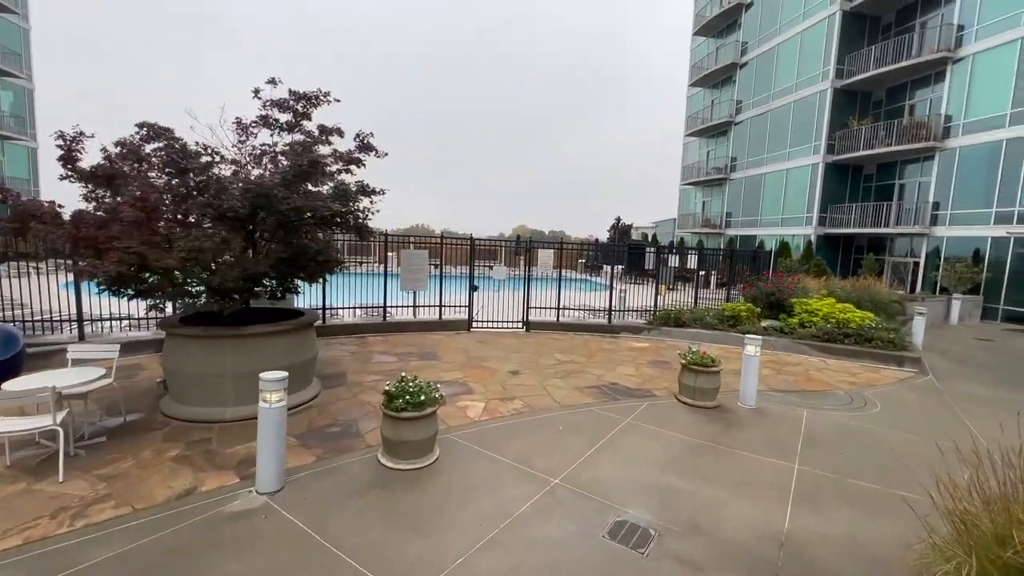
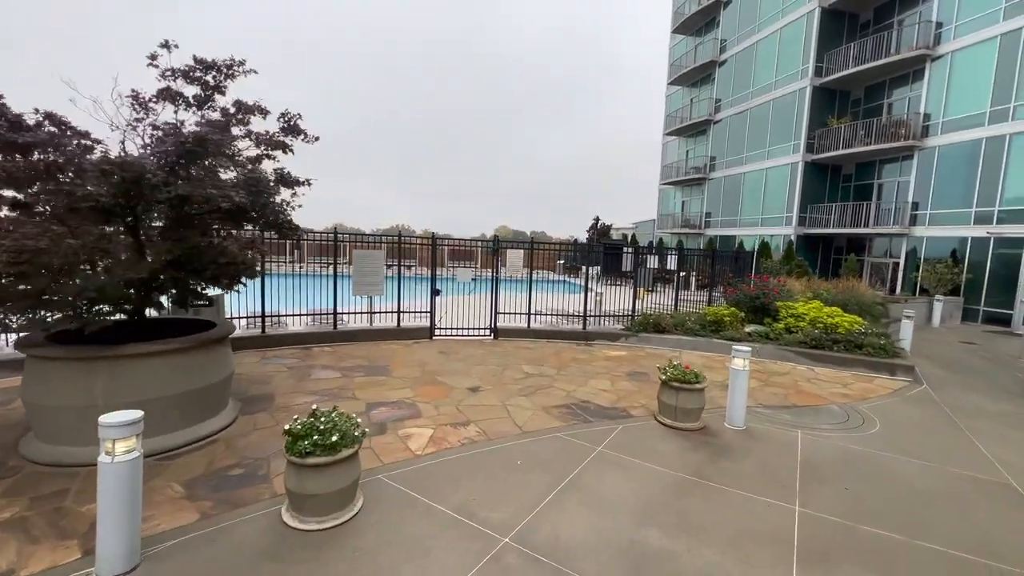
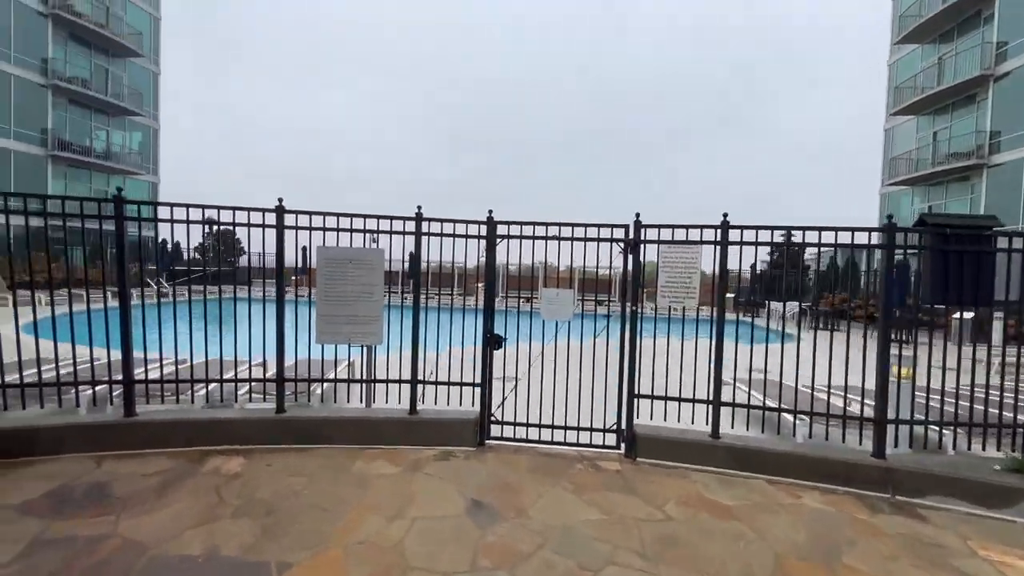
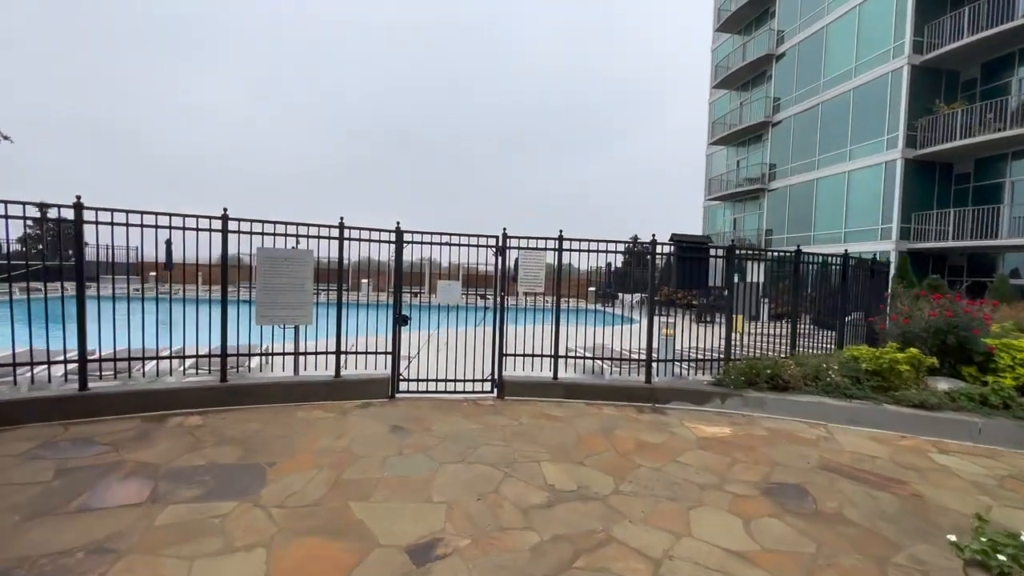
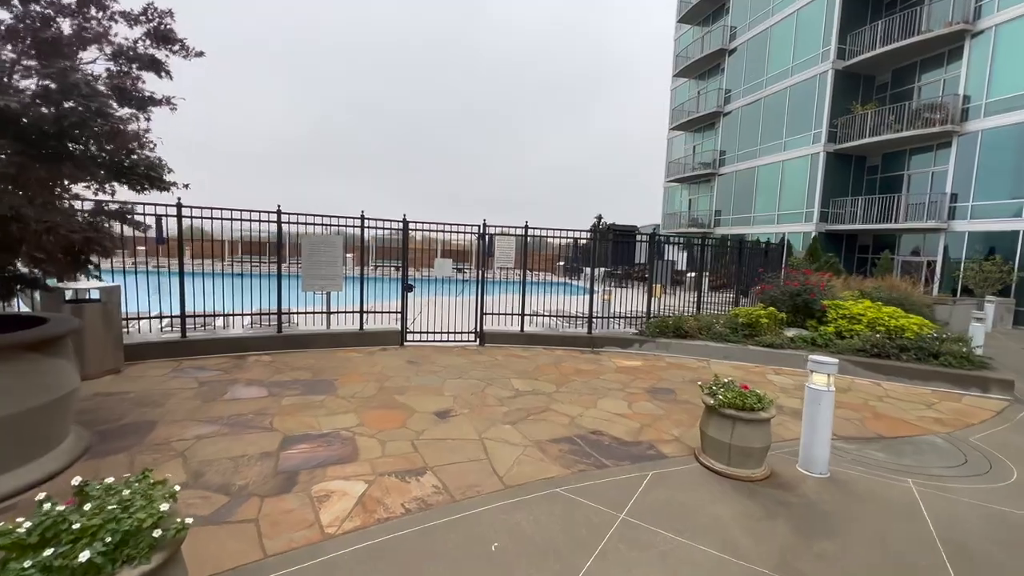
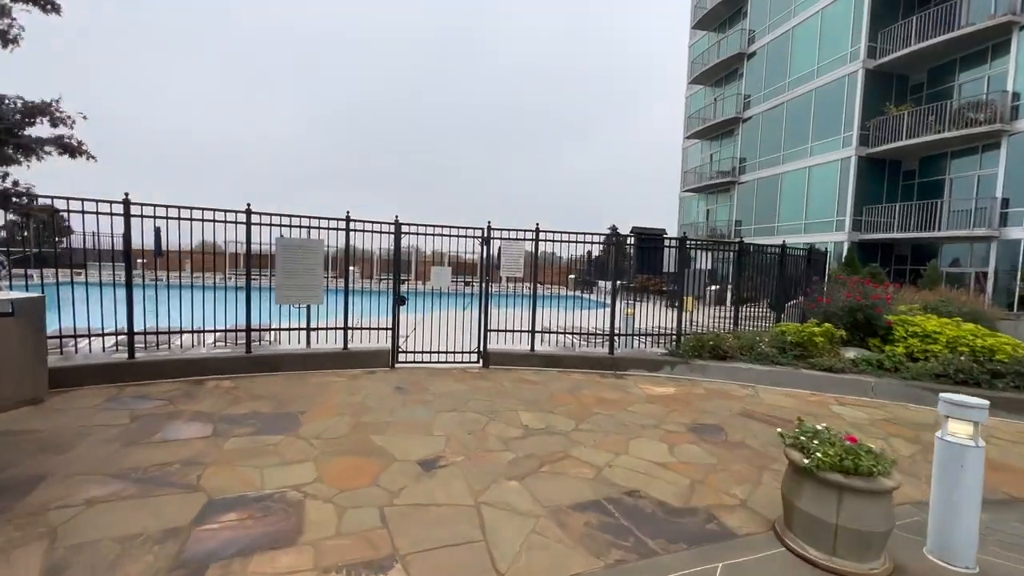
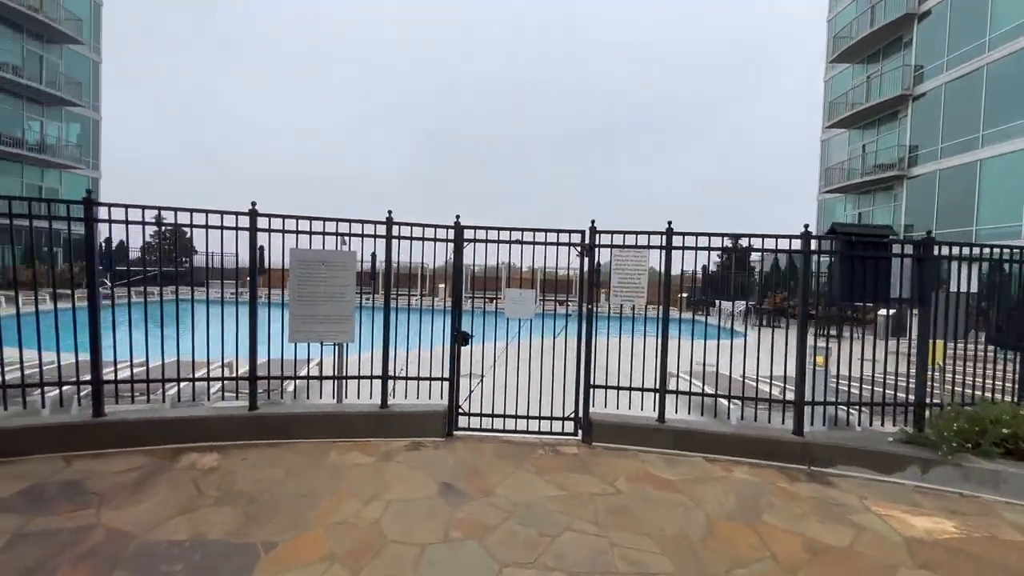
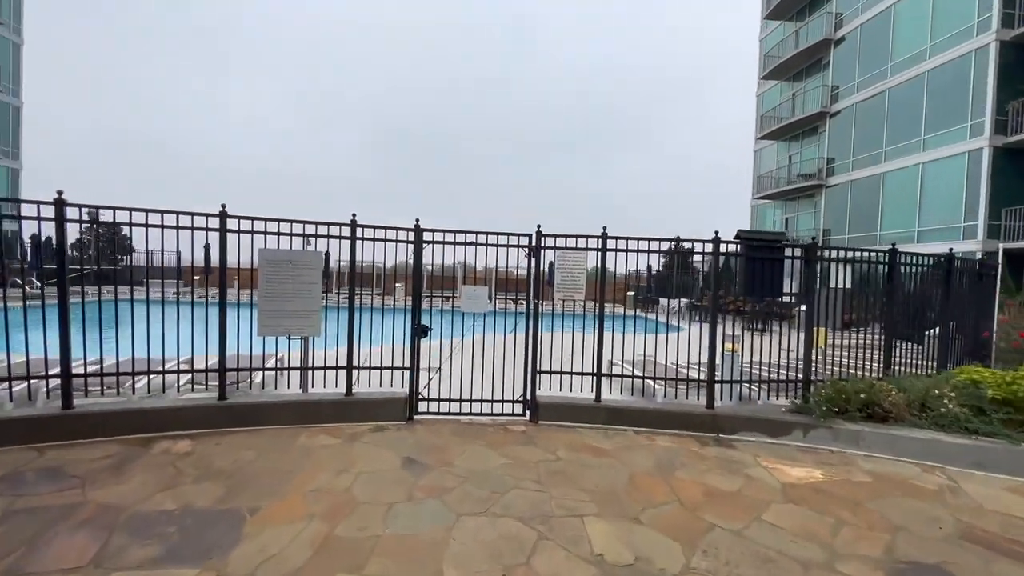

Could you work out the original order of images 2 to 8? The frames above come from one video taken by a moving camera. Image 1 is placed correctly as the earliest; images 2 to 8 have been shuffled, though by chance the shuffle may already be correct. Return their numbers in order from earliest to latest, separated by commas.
2, 5, 6, 4, 8, 7, 3
